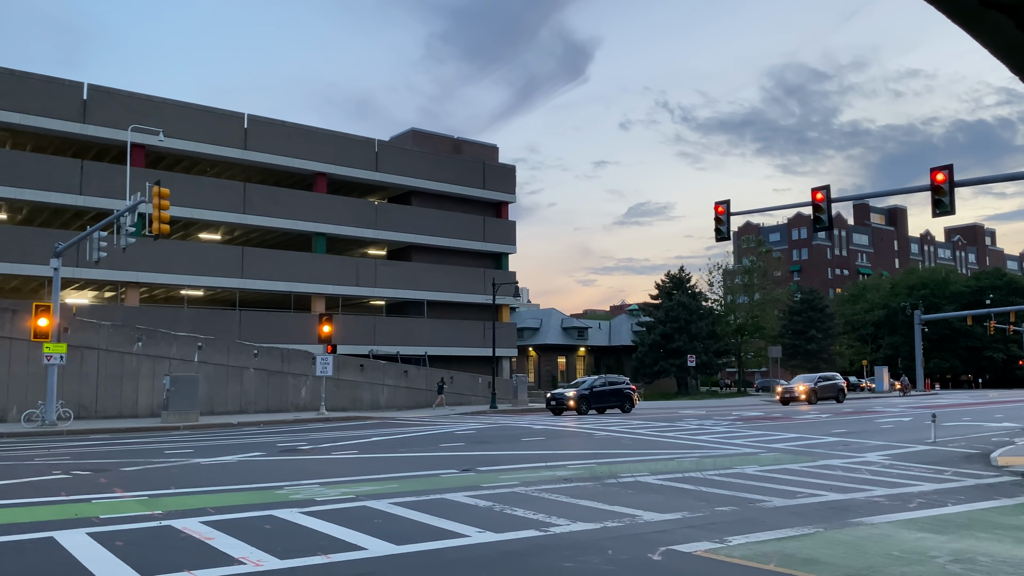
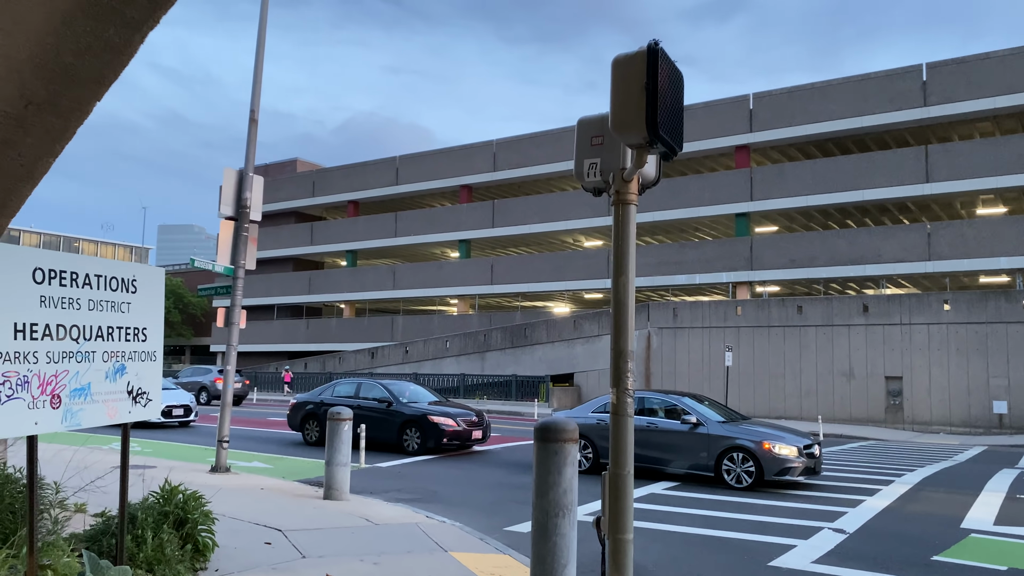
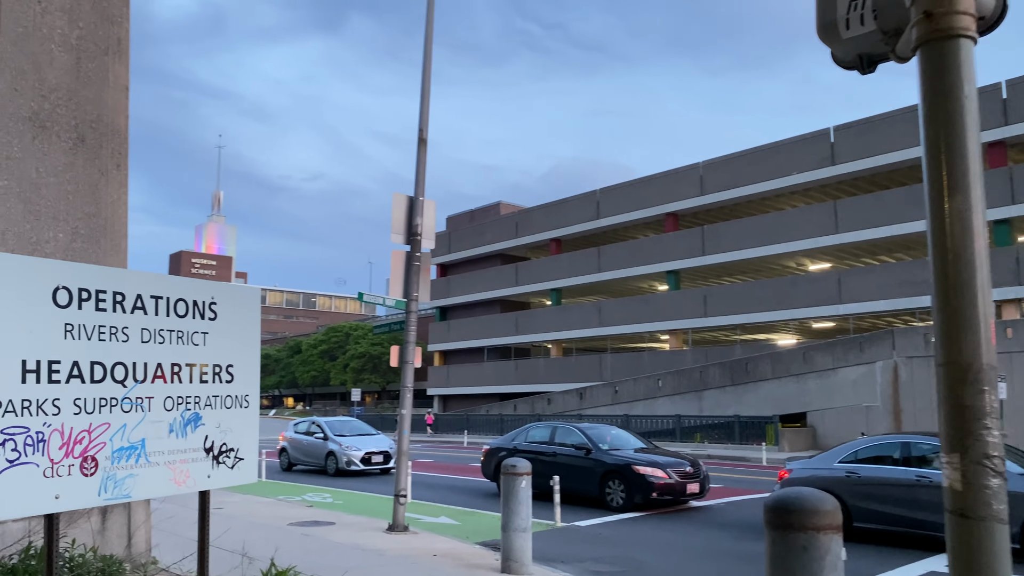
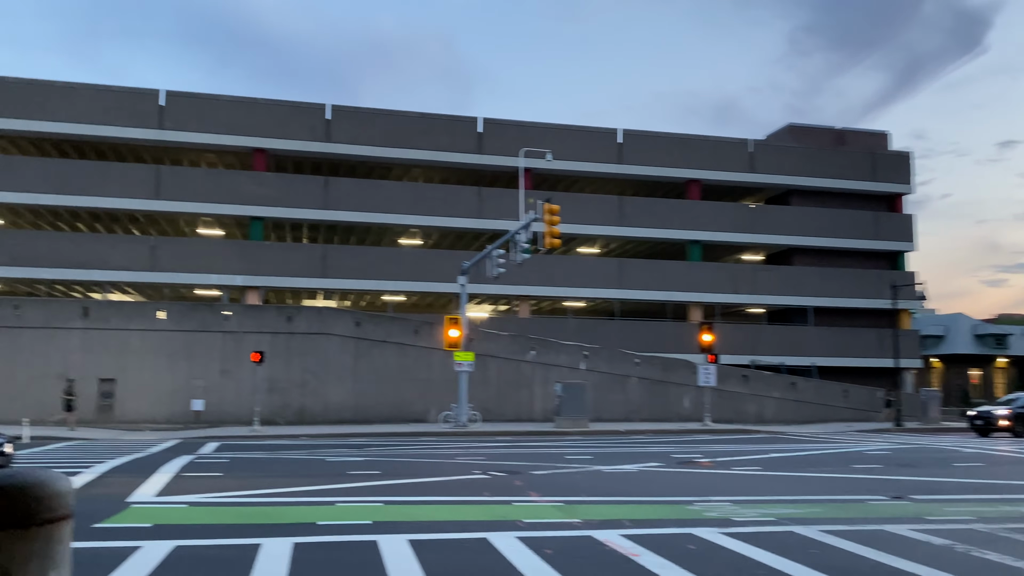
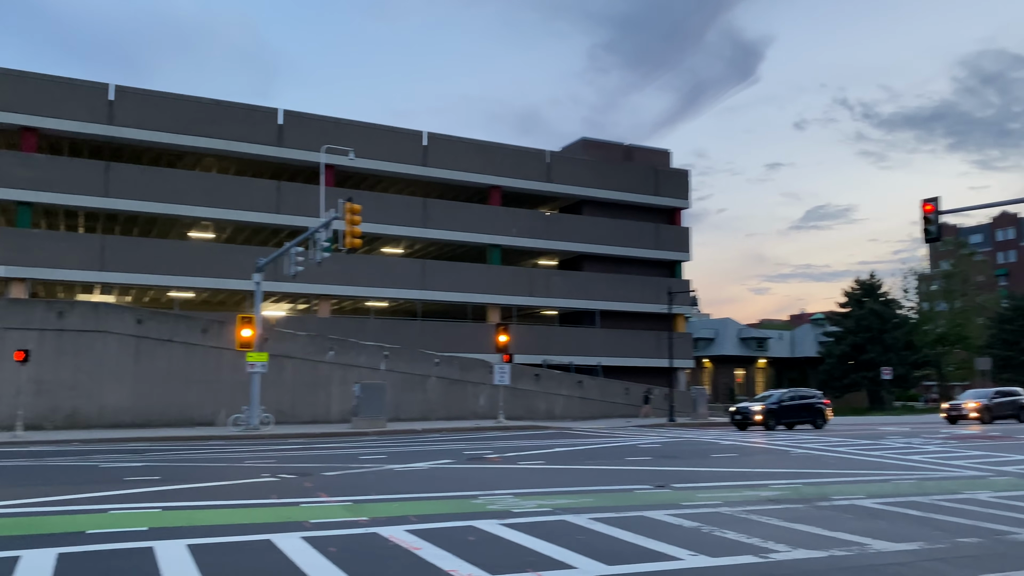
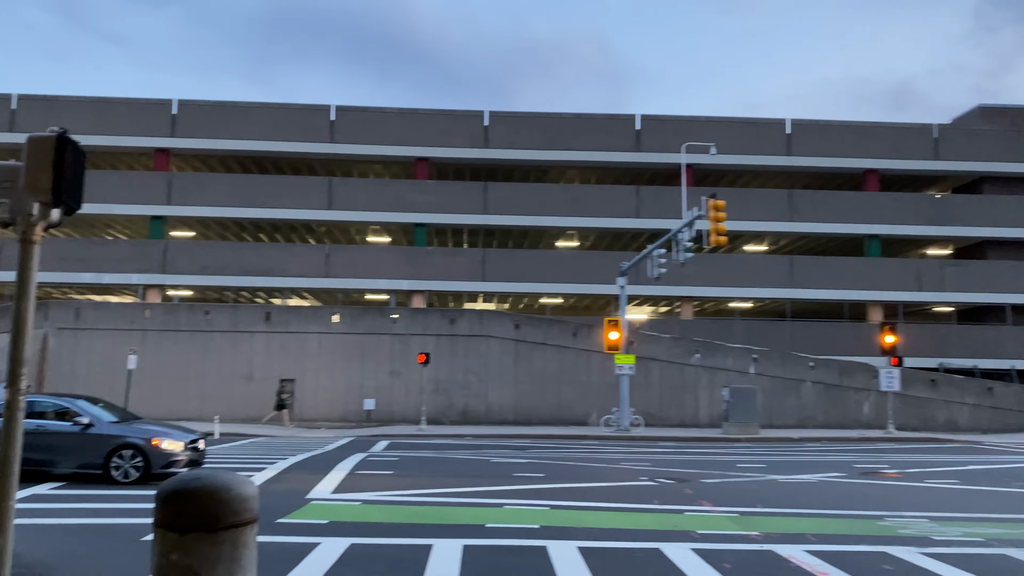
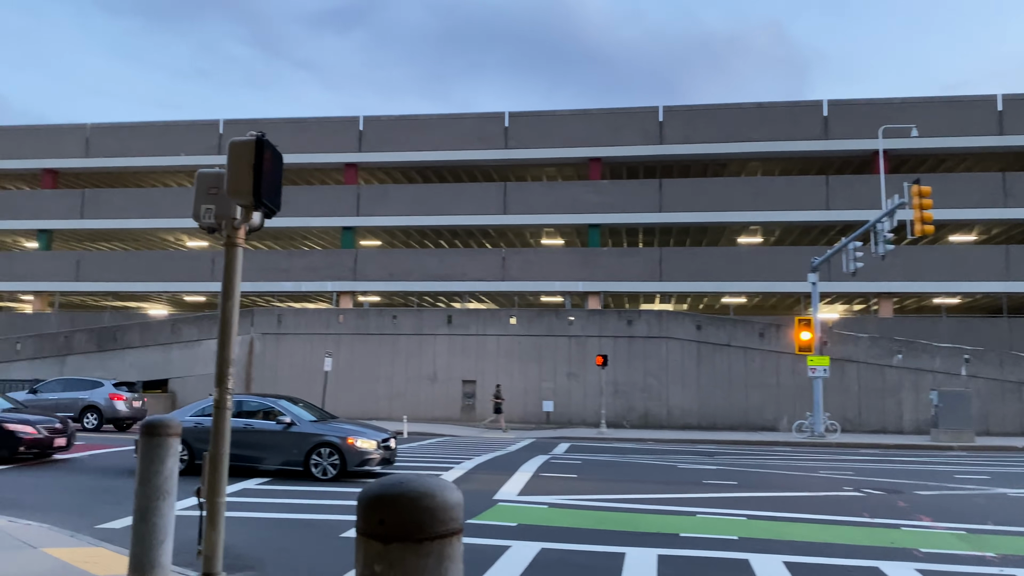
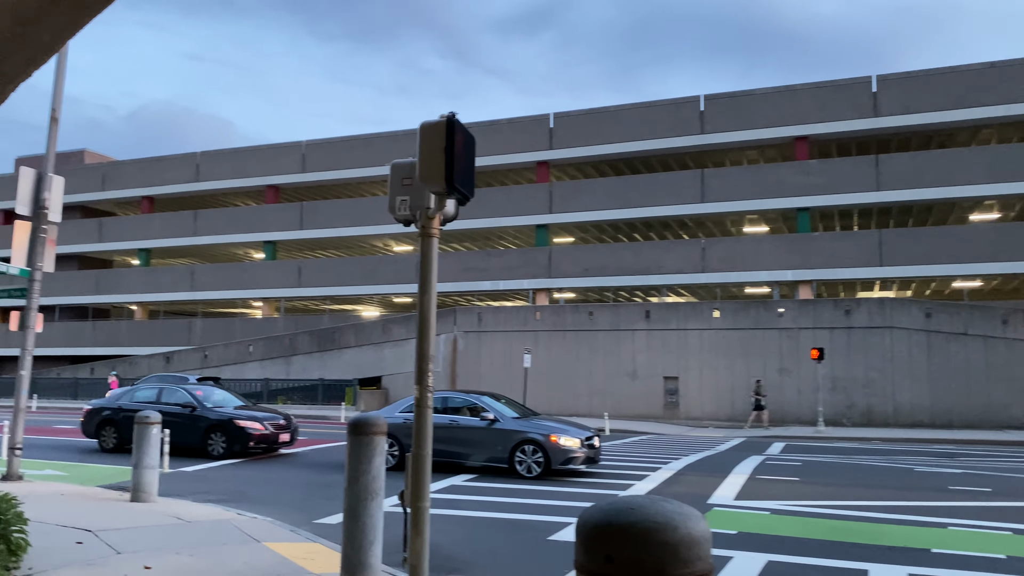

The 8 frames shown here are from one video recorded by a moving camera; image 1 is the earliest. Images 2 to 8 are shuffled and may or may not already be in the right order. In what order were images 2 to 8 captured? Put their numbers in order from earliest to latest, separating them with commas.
5, 4, 6, 7, 8, 2, 3
